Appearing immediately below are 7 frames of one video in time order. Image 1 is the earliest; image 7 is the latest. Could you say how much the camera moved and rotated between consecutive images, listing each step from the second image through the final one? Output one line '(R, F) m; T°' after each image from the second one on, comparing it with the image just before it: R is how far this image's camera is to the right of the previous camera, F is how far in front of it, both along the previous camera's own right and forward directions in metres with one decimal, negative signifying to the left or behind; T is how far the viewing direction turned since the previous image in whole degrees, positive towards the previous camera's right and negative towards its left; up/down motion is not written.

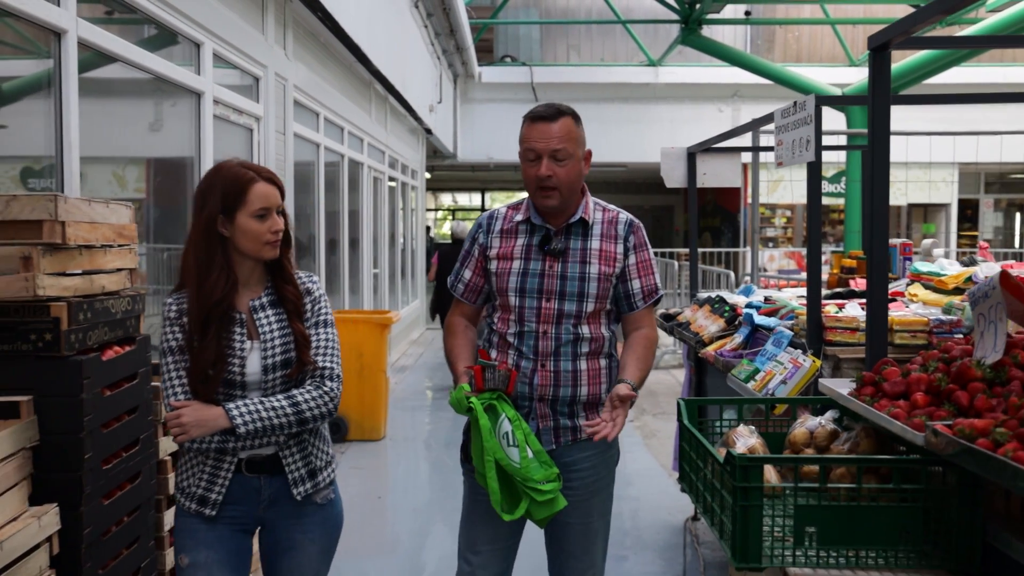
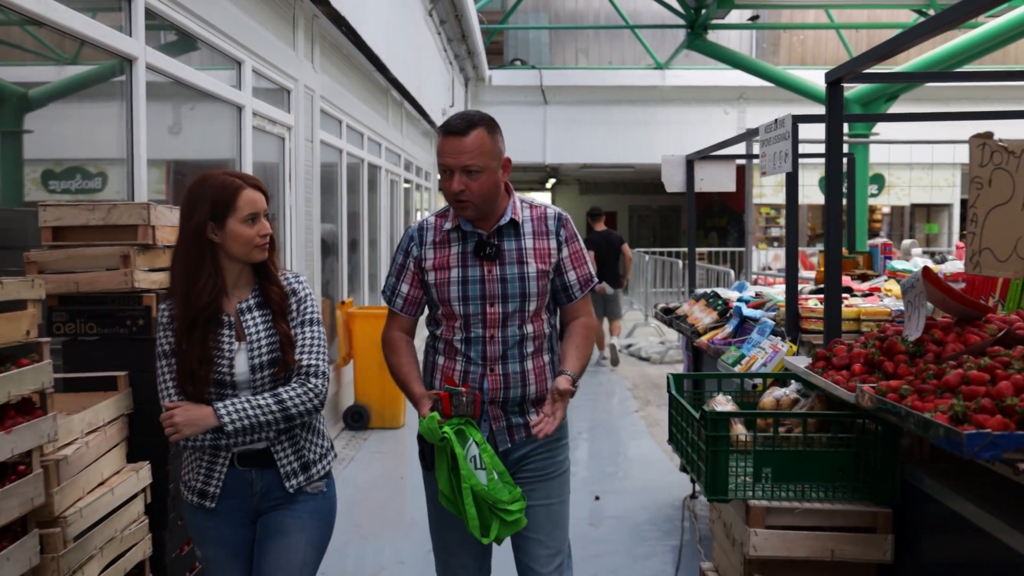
(0.0, -0.5) m; -1°
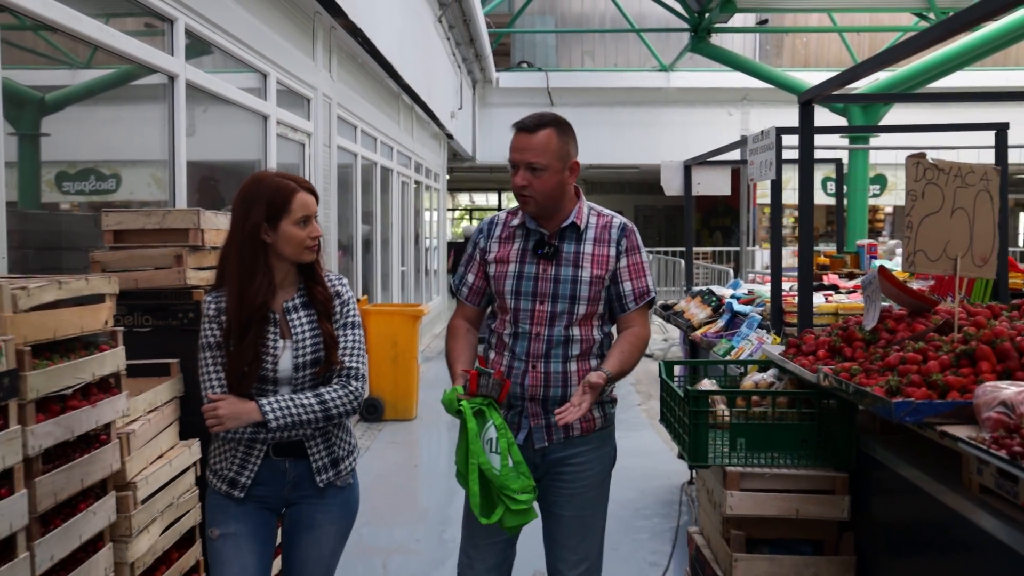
(0.0, -0.4) m; 0°
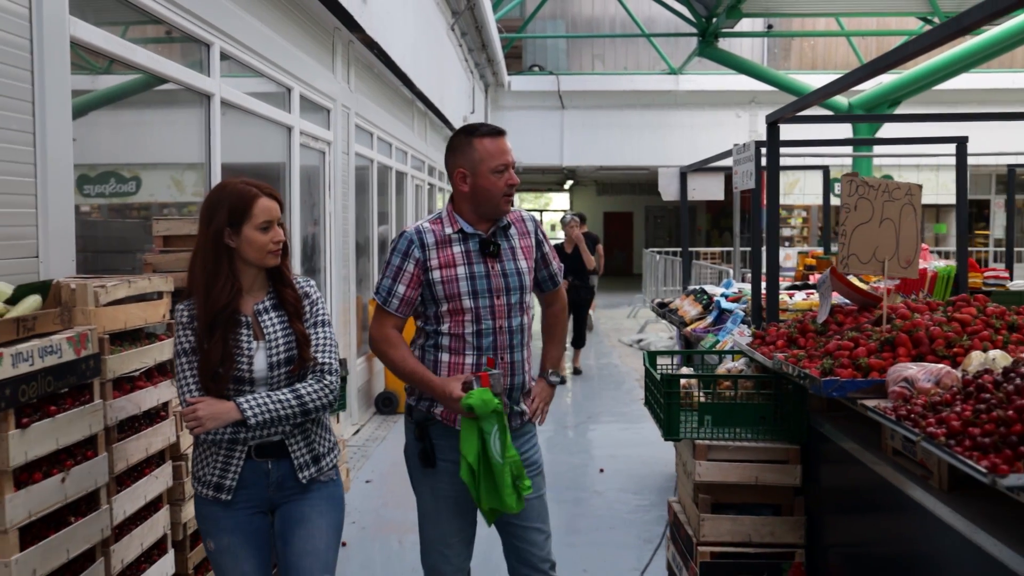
(0.0, -0.4) m; -1°
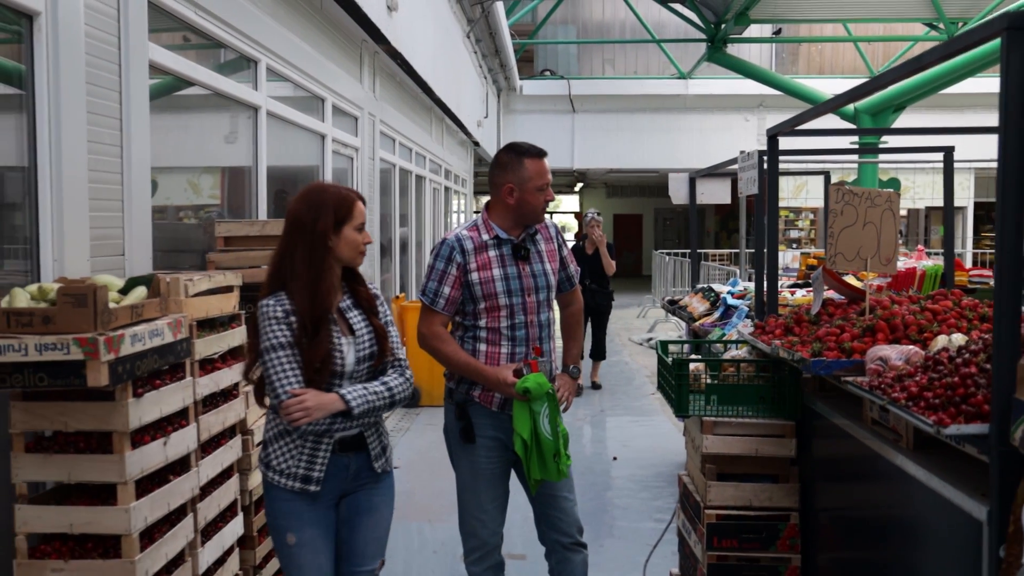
(-0.1, -0.4) m; -1°
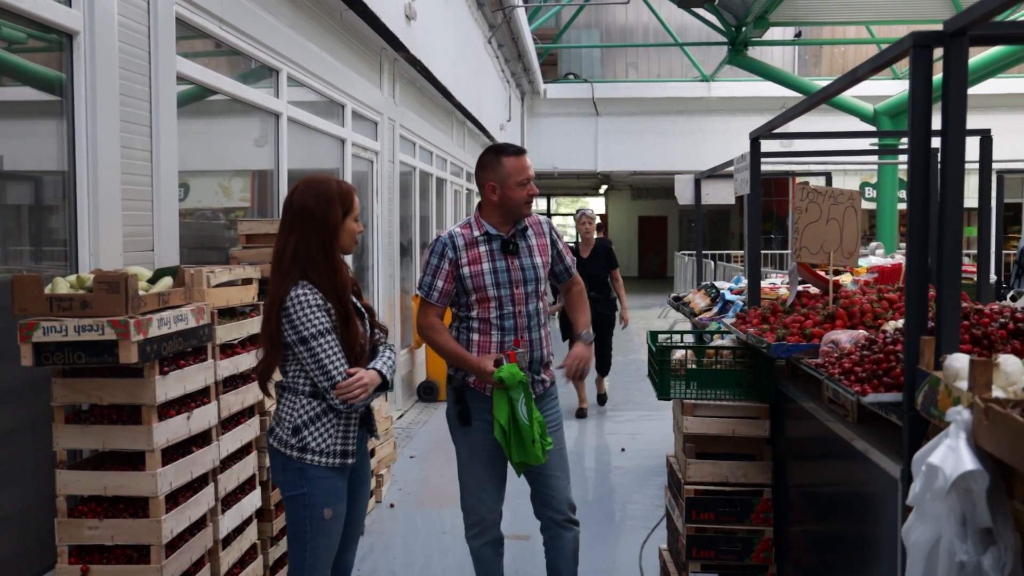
(+0.1, -0.3) m; -2°
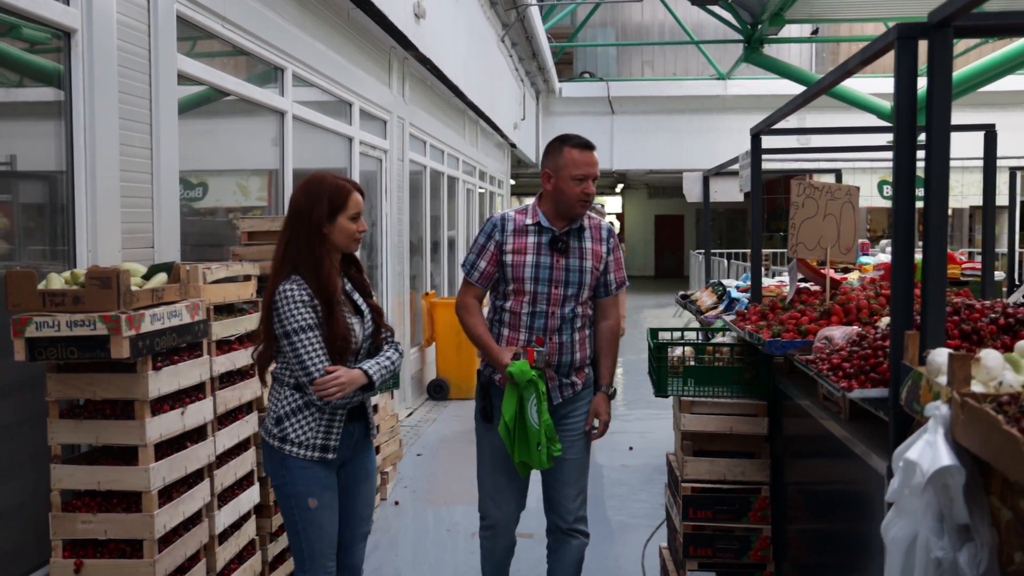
(+0.1, 0.0) m; -1°
